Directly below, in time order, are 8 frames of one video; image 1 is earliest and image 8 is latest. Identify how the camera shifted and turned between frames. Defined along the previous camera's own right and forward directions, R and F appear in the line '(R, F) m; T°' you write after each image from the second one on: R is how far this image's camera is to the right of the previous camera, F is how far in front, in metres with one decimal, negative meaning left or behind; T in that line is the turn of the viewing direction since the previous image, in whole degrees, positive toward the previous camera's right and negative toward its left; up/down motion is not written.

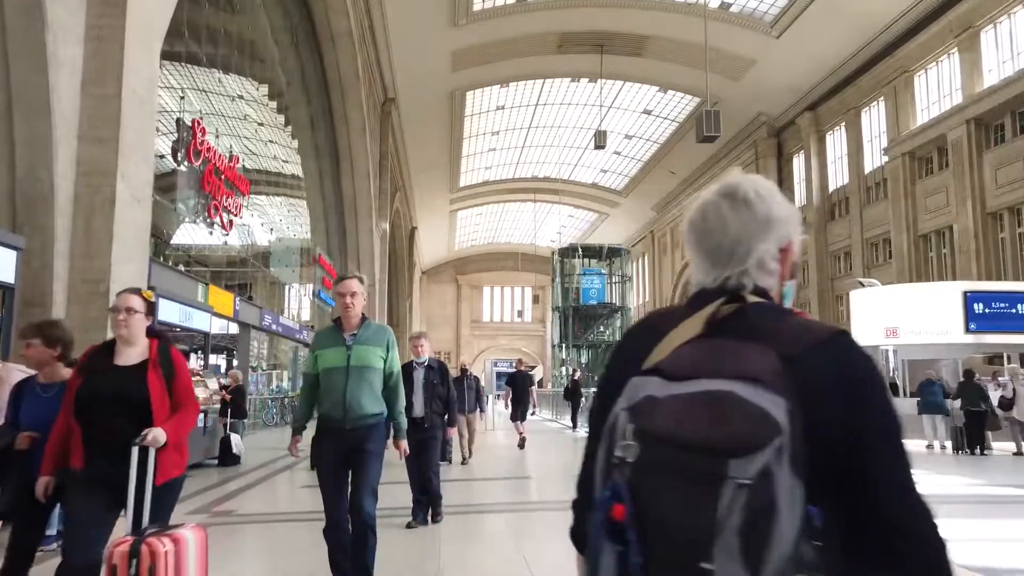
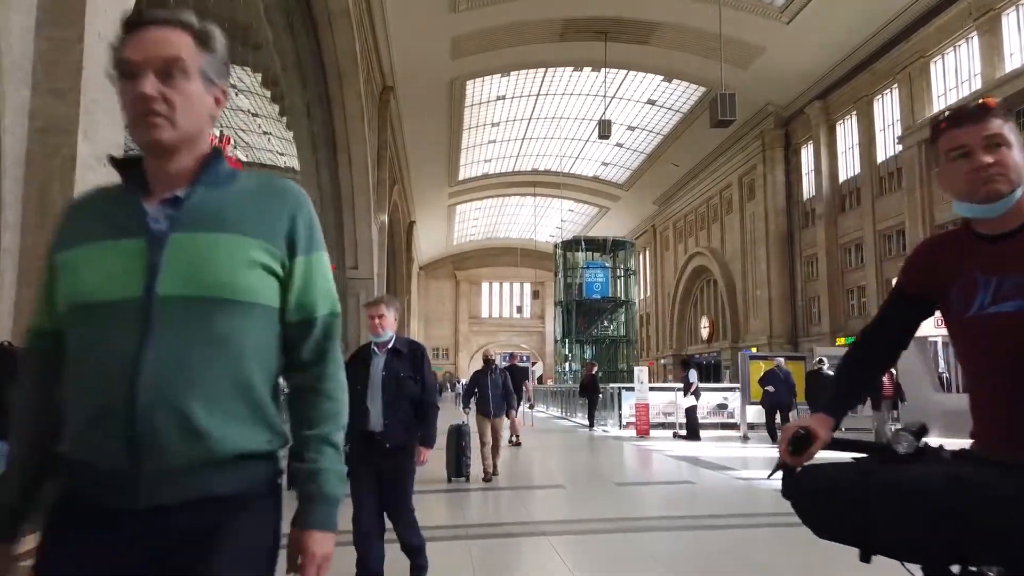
(-0.2, +0.8) m; 0°
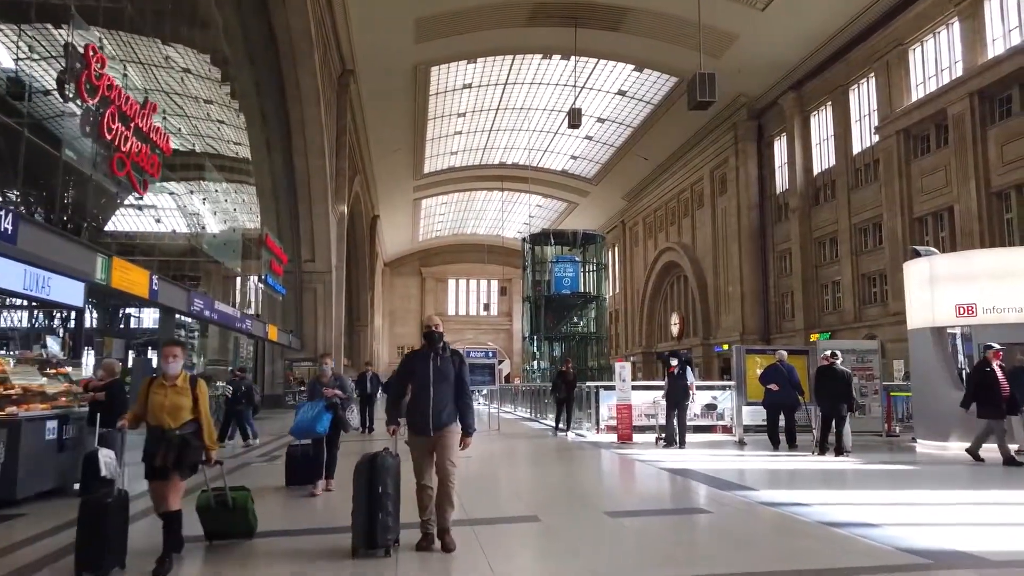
(+0.1, +1.2) m; +3°
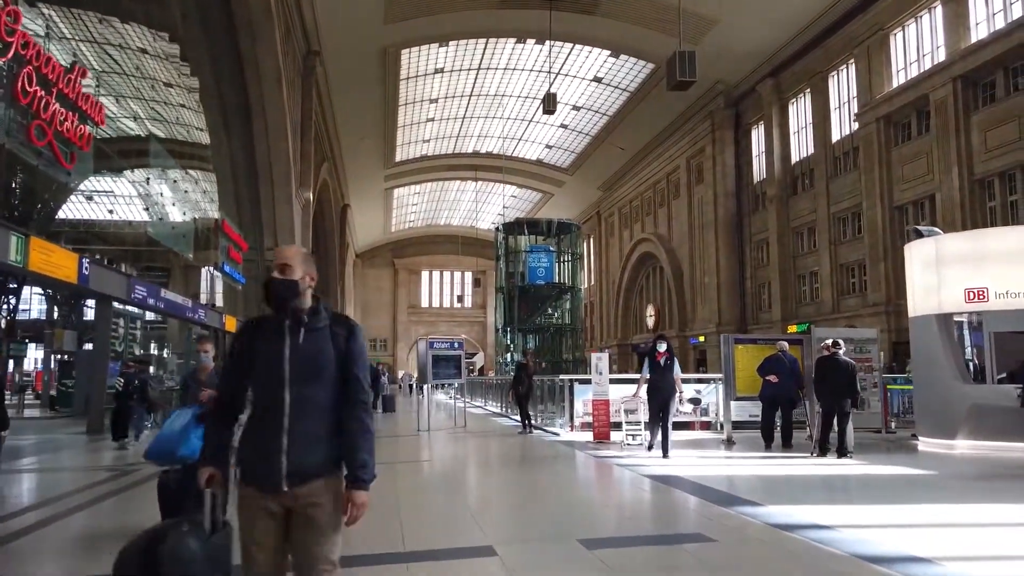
(+0.1, +0.8) m; +2°
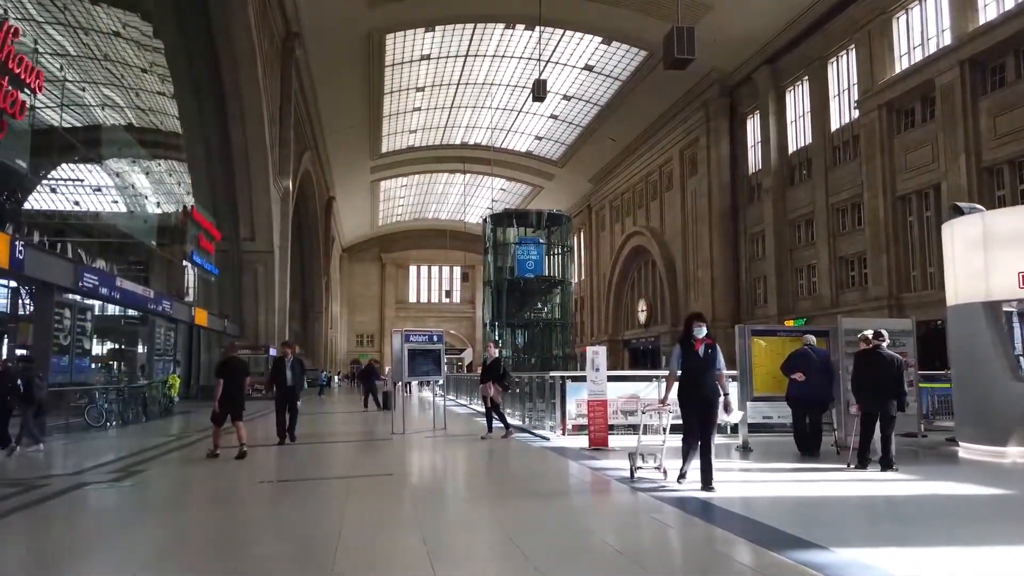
(+0.1, +1.0) m; +1°
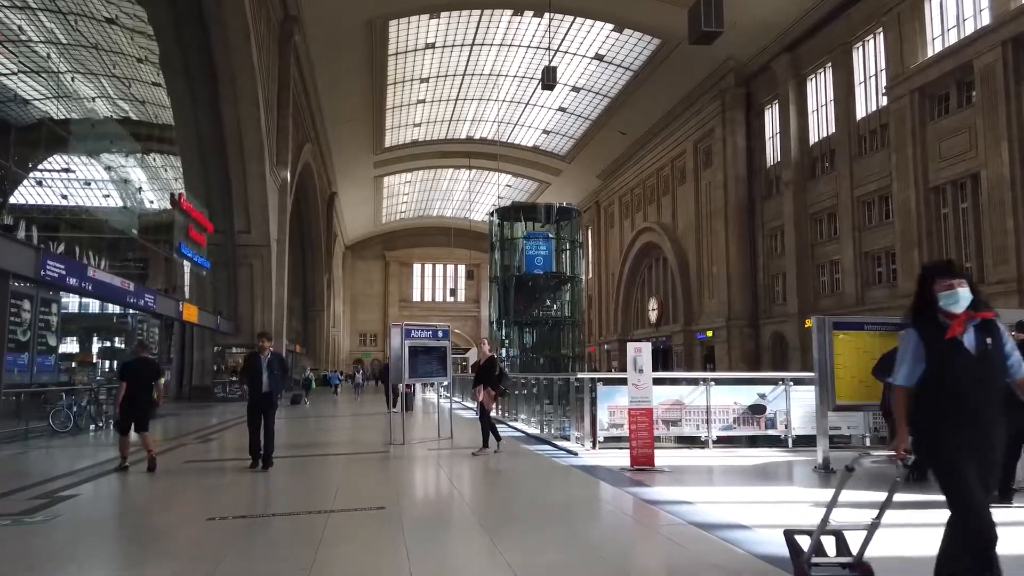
(-0.1, +1.2) m; 0°
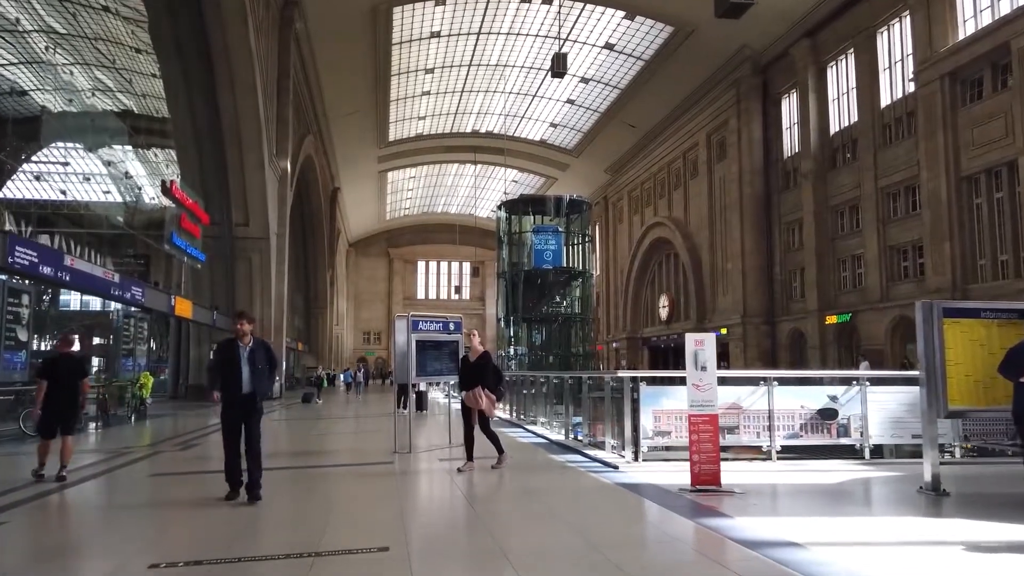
(-0.2, +1.0) m; 0°
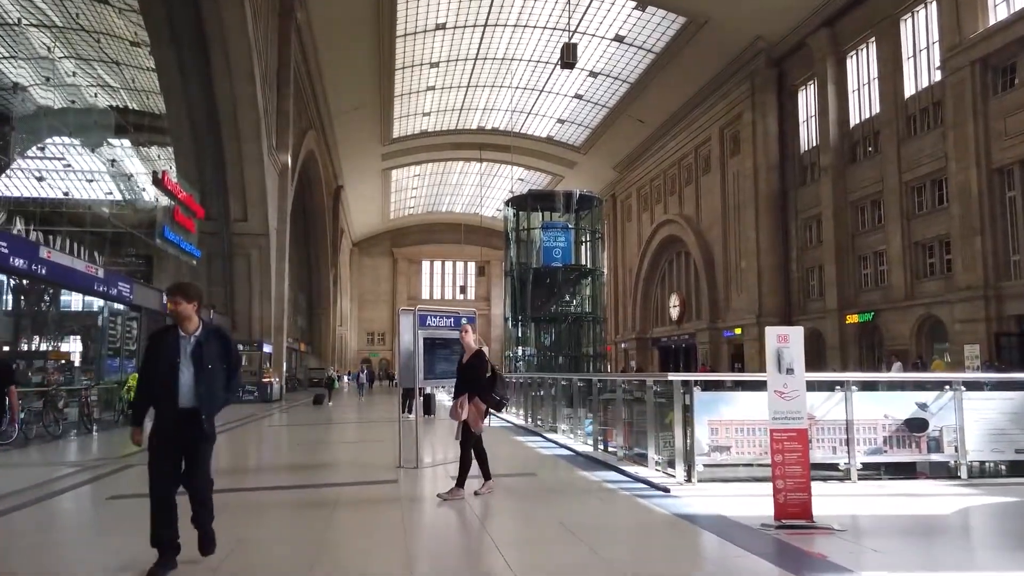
(-0.1, +0.9) m; 0°
